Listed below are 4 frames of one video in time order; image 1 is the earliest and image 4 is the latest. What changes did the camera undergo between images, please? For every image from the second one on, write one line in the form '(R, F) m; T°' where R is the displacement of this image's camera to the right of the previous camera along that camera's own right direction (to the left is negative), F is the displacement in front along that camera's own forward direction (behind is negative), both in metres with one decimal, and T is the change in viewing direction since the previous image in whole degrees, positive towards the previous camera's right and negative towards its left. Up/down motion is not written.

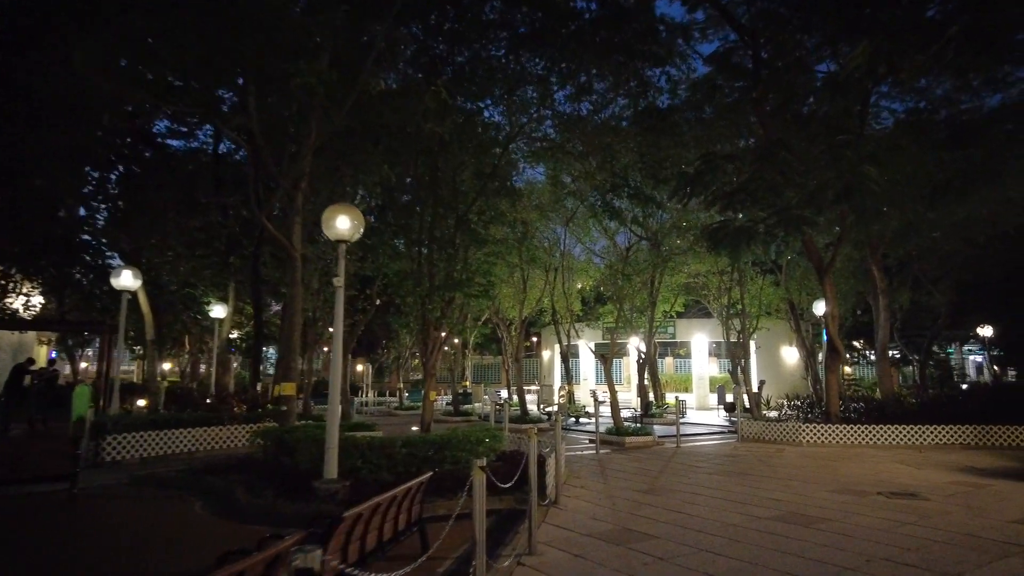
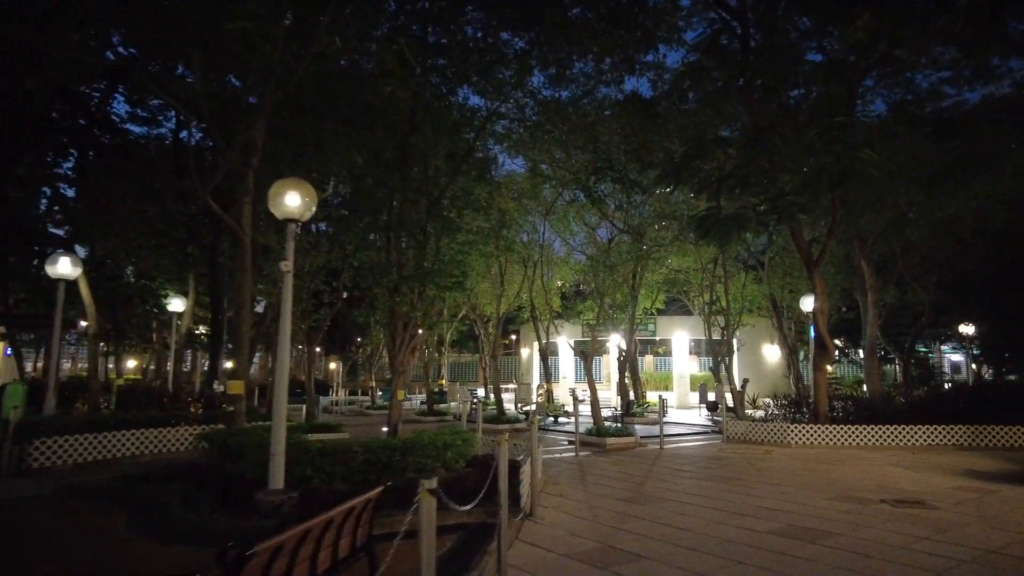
(+0.1, +0.9) m; +2°
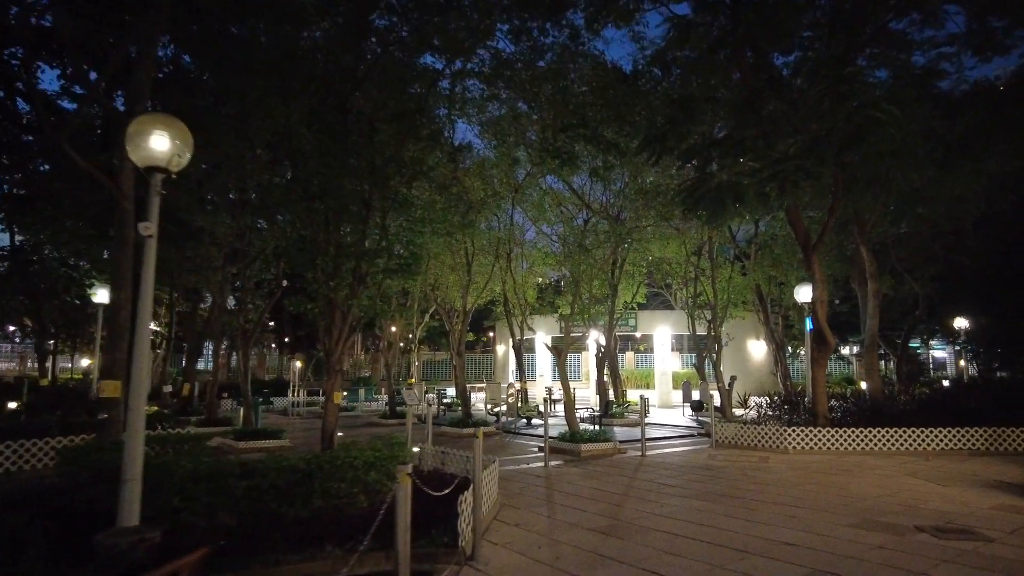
(+0.4, +1.9) m; +2°
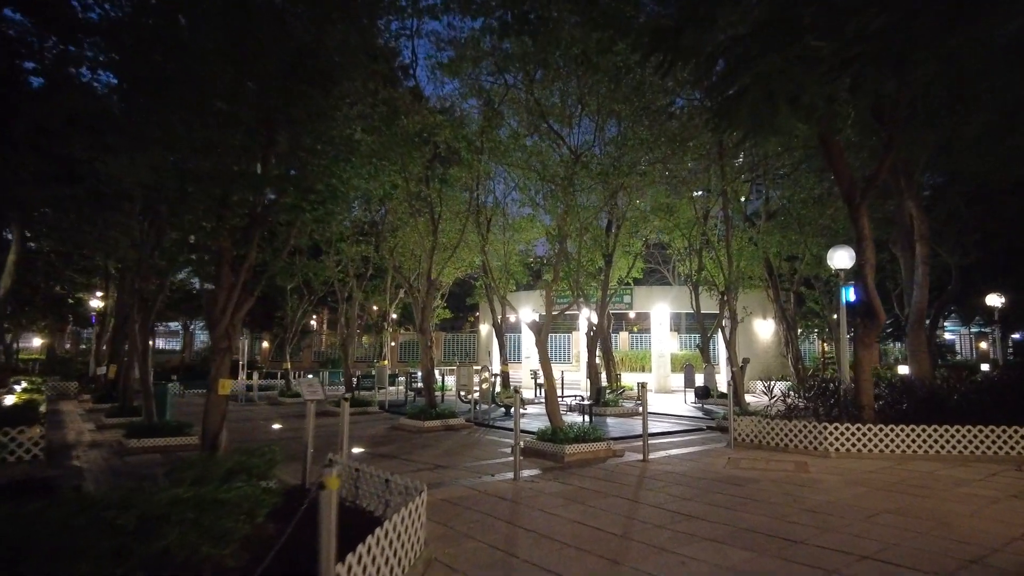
(+0.5, +3.1) m; +1°
